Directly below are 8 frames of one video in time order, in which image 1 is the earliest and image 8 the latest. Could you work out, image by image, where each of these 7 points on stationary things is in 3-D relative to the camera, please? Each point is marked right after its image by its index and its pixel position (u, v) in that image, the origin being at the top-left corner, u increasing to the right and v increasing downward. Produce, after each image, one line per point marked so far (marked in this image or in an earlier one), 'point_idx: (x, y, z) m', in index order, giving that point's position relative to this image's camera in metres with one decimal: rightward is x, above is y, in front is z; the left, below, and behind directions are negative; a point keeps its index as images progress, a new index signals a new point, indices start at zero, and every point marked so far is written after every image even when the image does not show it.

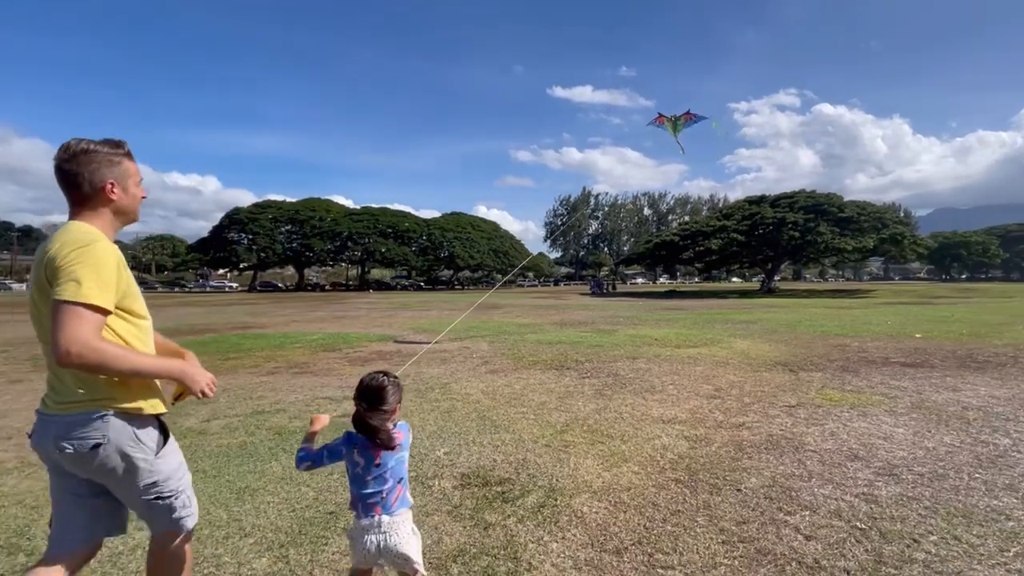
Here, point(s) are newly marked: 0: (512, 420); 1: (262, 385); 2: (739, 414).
0: (0.0, -1.6, +6.1) m
1: (-4.2, -1.6, +8.3) m
2: (+2.9, -1.6, +6.3) m
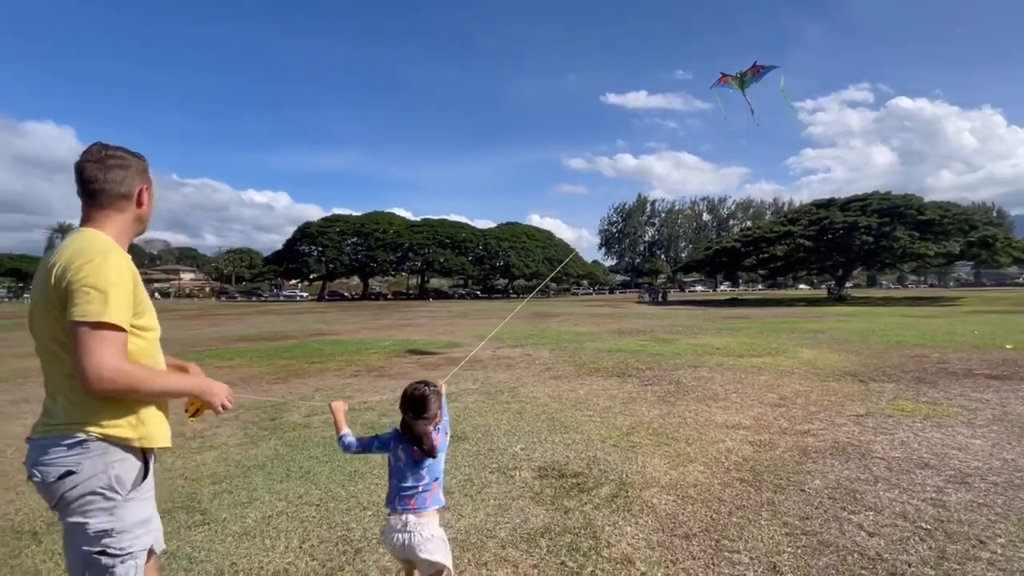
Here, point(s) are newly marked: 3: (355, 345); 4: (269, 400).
0: (+0.9, -1.8, +6.5) m
1: (-3.1, -1.8, +9.1) m
2: (+3.8, -1.7, +6.4) m
3: (-4.9, -1.8, +15.3) m
4: (-3.8, -1.8, +7.8) m
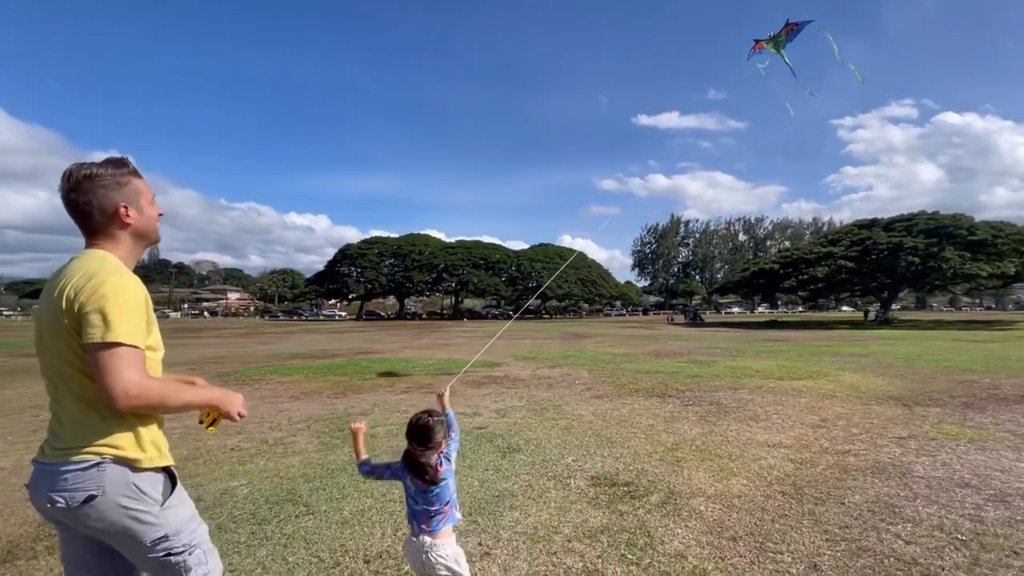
0: (+1.6, -2.1, +6.9) m
1: (-2.2, -2.3, +9.8) m
2: (+4.5, -2.1, +6.7) m
3: (-3.7, -2.5, +16.0) m
4: (-3.1, -2.2, +8.4) m
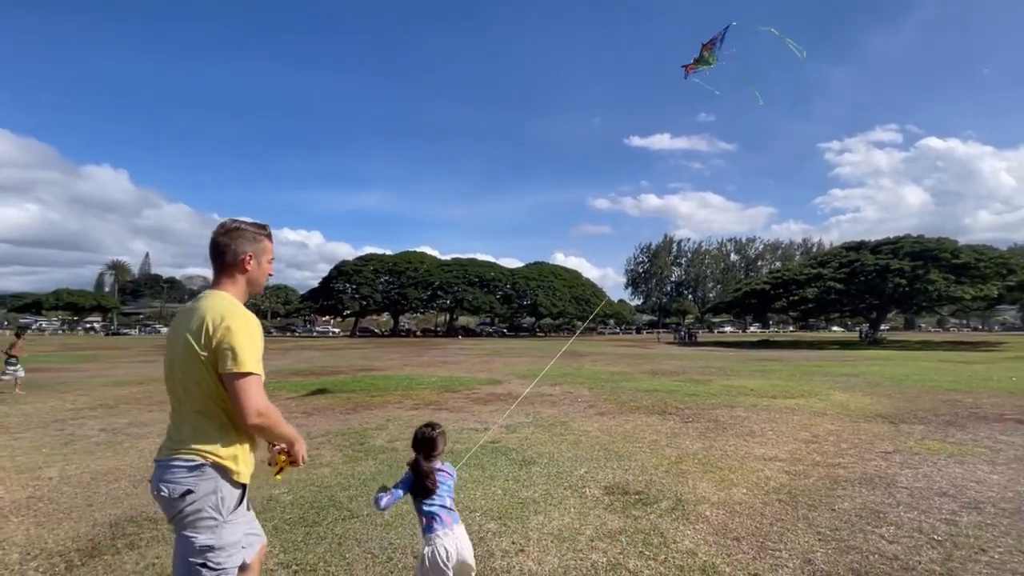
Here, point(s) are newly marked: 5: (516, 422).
0: (+1.8, -2.5, +7.4) m
1: (-2.0, -2.7, +10.2) m
2: (+4.7, -2.4, +7.2) m
3: (-3.6, -3.1, +16.4) m
4: (-2.9, -2.5, +8.8) m
5: (+0.1, -2.7, +9.8) m
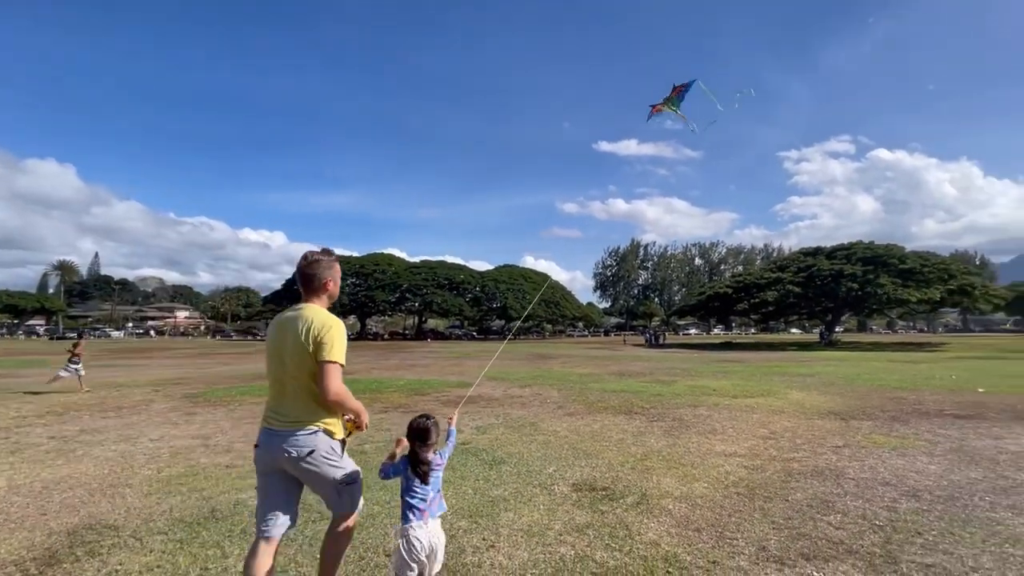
0: (+1.3, -2.5, +7.6) m
1: (-2.7, -2.7, +10.1) m
2: (+4.3, -2.5, +7.5) m
3: (-4.6, -3.2, +16.2) m
4: (-3.4, -2.6, +8.7) m
5: (-0.5, -2.7, +9.9) m
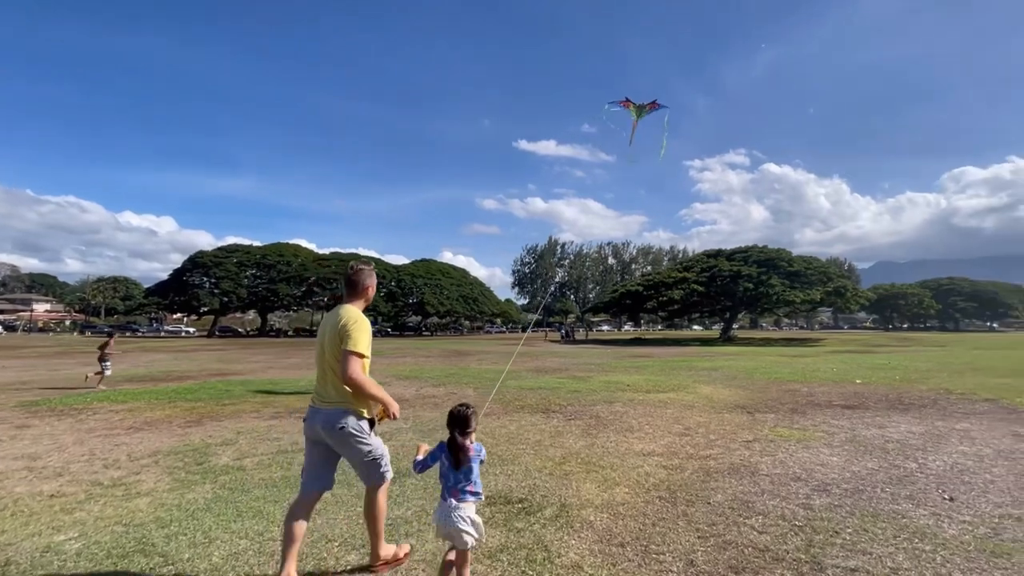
0: (0.0, -2.4, +7.1) m
1: (-4.3, -2.5, +8.9) m
2: (+2.9, -2.4, +7.5) m
3: (-7.2, -2.9, +14.6) m
4: (-4.8, -2.4, +7.4) m
5: (-2.2, -2.6, +9.0) m
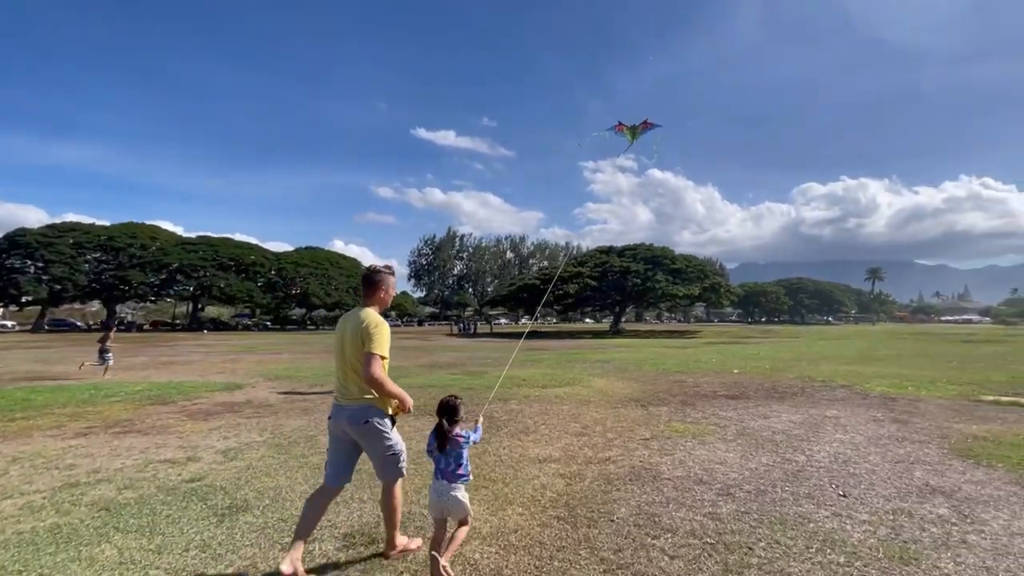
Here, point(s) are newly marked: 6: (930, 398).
0: (-1.4, -2.2, +5.9) m
1: (-6.1, -2.2, +6.9) m
2: (+1.3, -2.3, +6.9) m
3: (-10.1, -2.5, +11.8) m
4: (-6.3, -2.1, +5.3) m
5: (-4.0, -2.3, +7.4) m
6: (+9.7, -2.6, +11.4) m
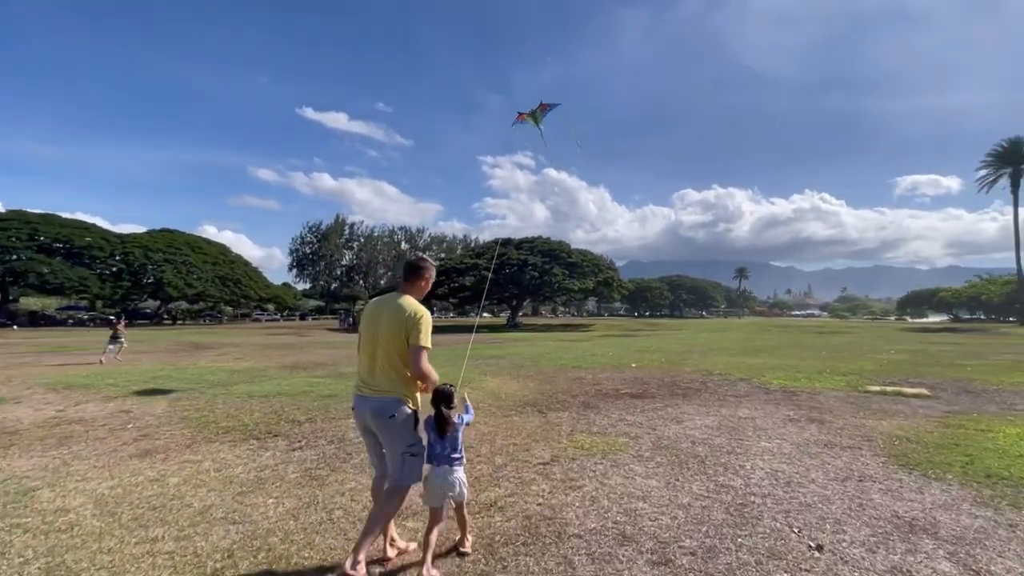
0: (-2.7, -1.9, +3.4) m
1: (-7.5, -1.9, +3.4) m
2: (-0.2, -2.0, +5.0) m
3: (-12.4, -2.0, +7.4) m
4: (-7.3, -1.8, +1.8) m
5: (-5.5, -2.0, +4.3) m
6: (+7.1, -2.3, +11.1) m
